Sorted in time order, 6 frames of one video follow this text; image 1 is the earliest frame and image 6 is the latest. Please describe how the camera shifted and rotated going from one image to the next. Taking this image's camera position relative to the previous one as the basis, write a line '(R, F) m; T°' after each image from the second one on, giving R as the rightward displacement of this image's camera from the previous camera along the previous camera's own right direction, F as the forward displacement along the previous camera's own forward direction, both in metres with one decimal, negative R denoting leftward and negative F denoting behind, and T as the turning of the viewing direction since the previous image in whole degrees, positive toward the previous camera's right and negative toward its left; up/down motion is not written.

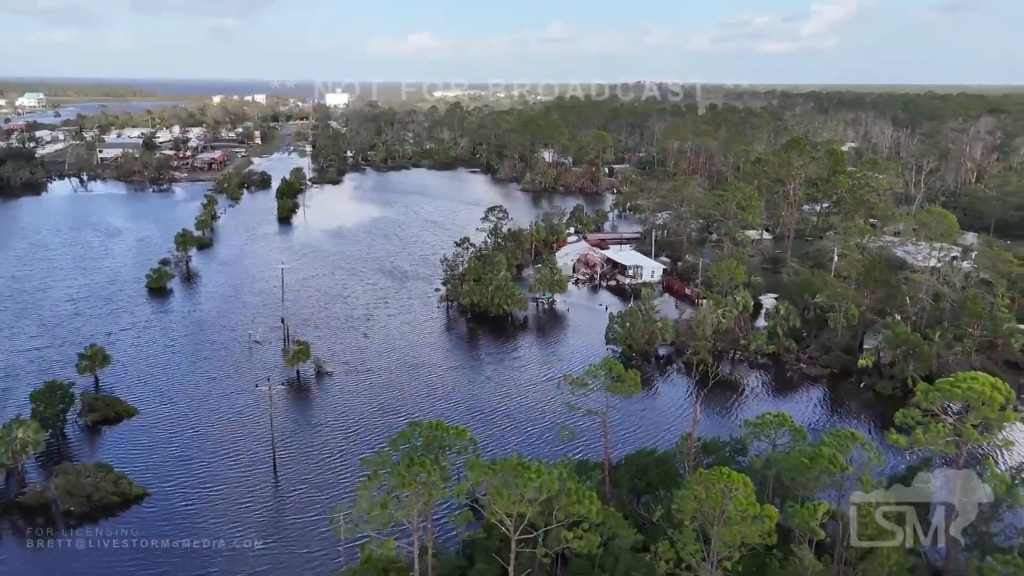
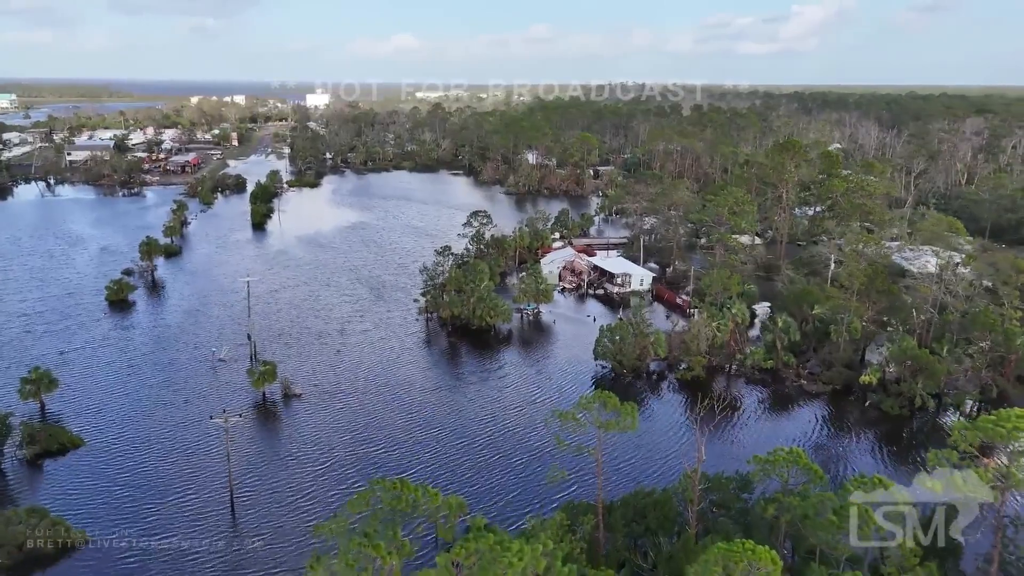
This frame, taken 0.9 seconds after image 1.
(+0.1, +1.6) m; +1°
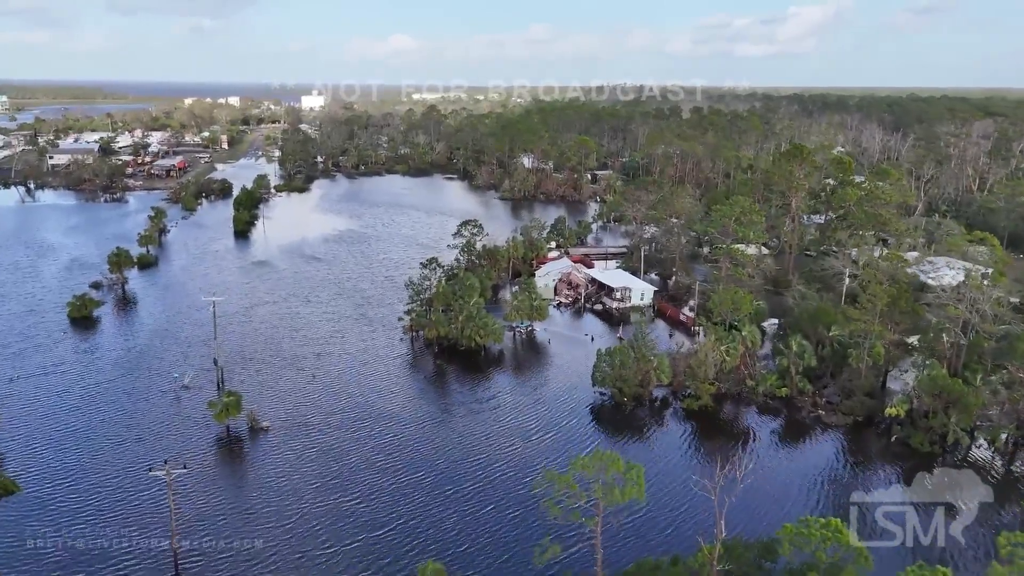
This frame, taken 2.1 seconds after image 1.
(+0.2, +2.1) m; 0°
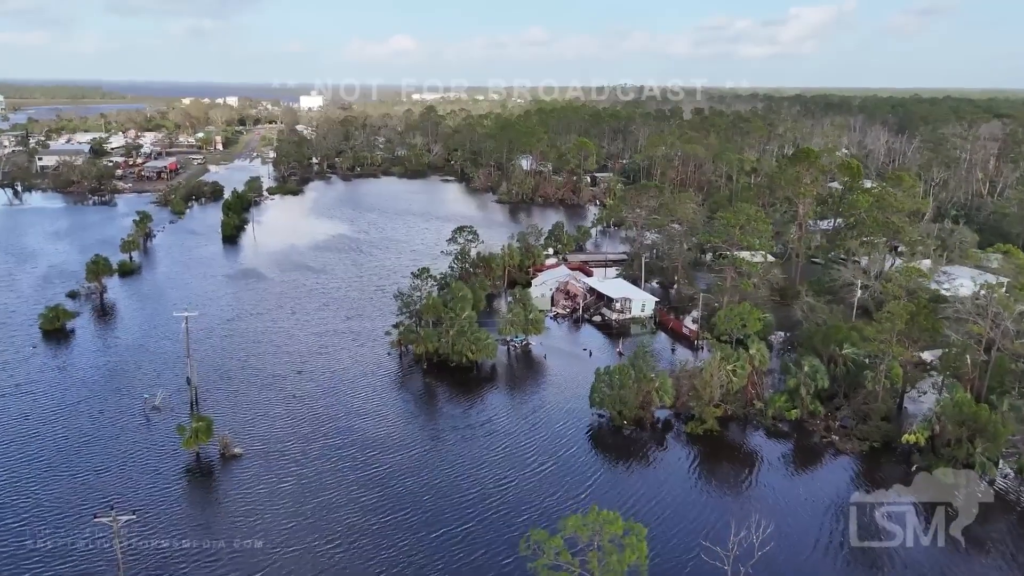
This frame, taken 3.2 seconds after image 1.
(+0.2, +1.5) m; 0°
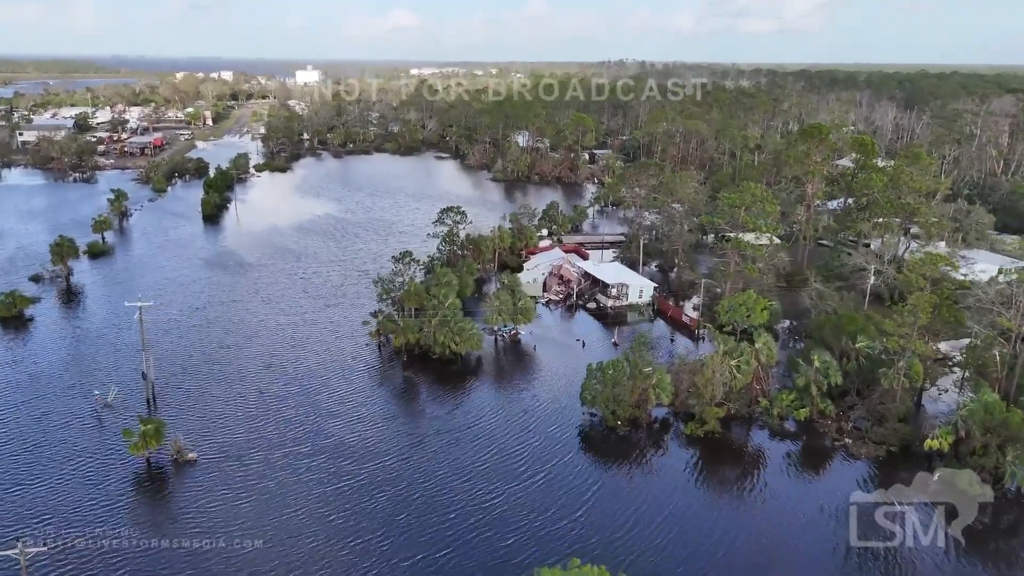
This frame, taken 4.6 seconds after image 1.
(+0.4, +1.9) m; 0°
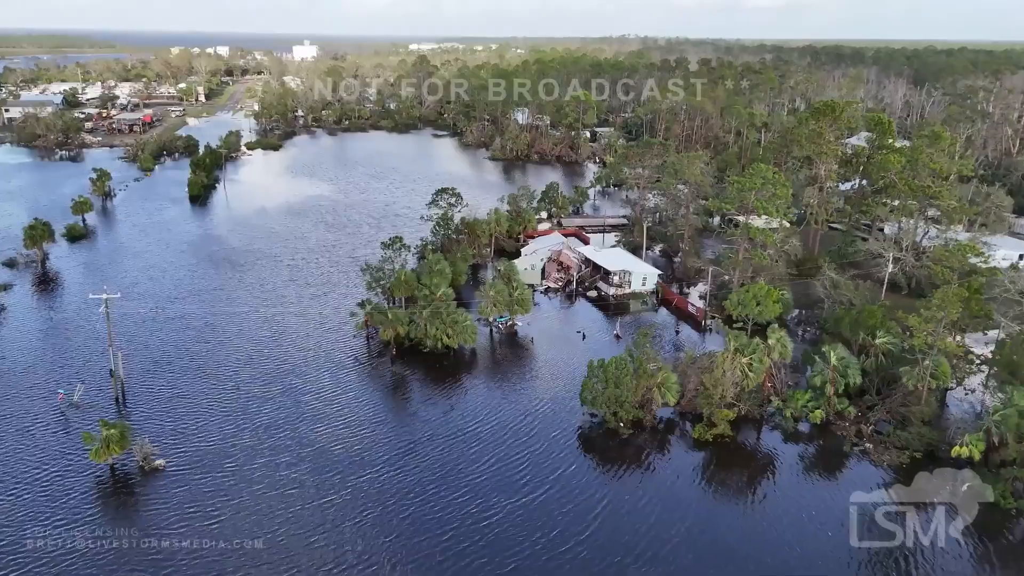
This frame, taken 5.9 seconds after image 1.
(+0.1, +1.5) m; 0°
